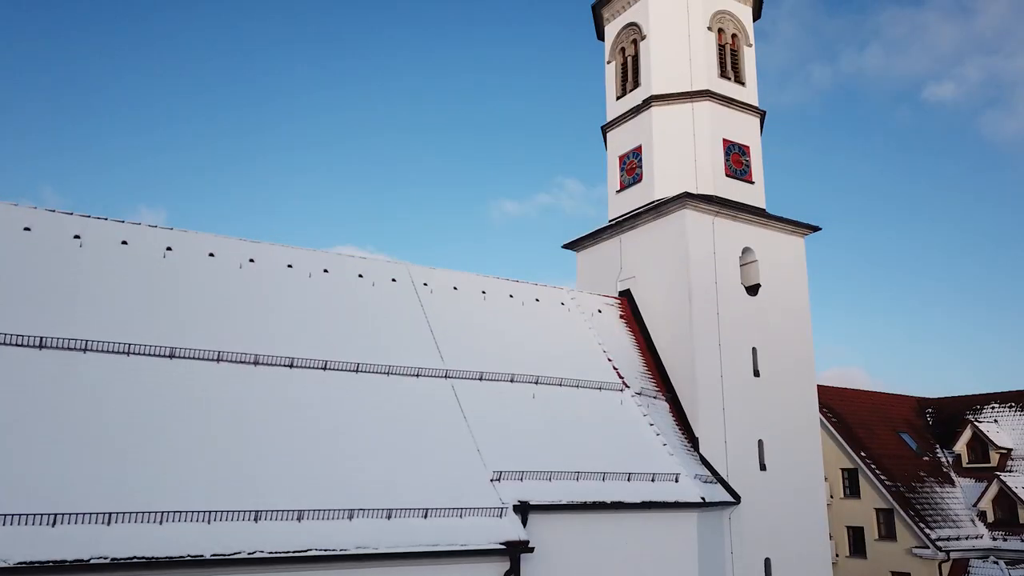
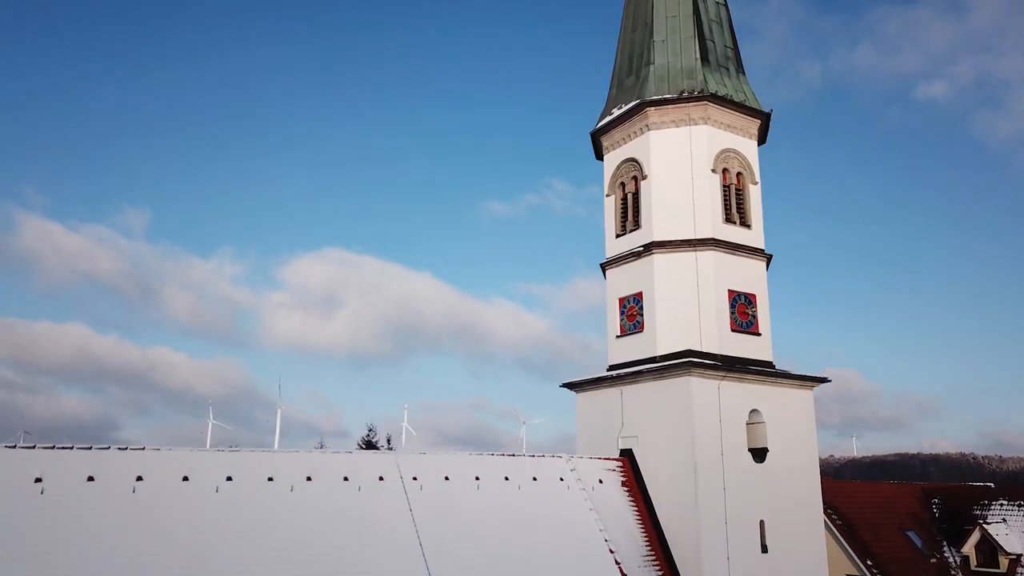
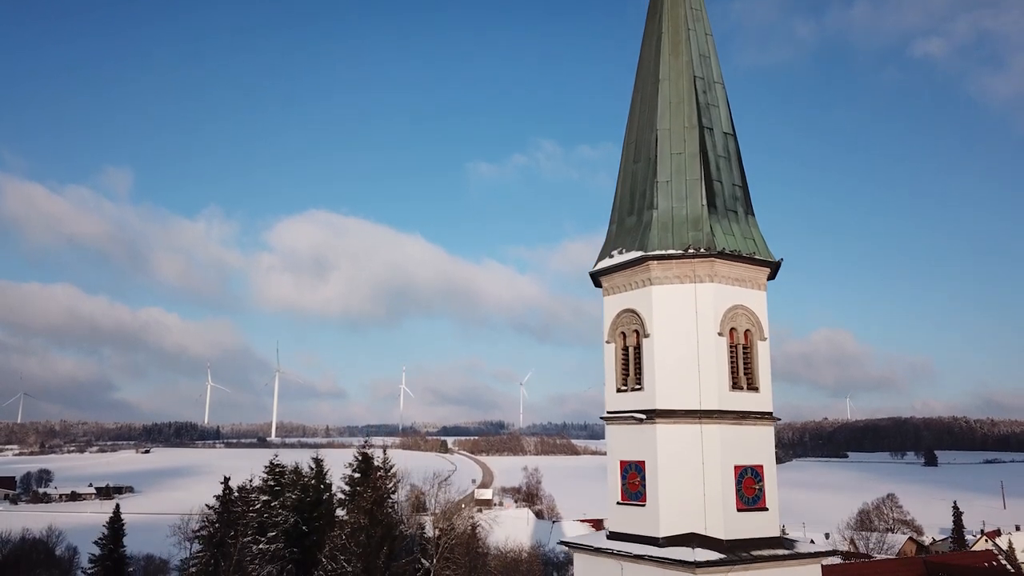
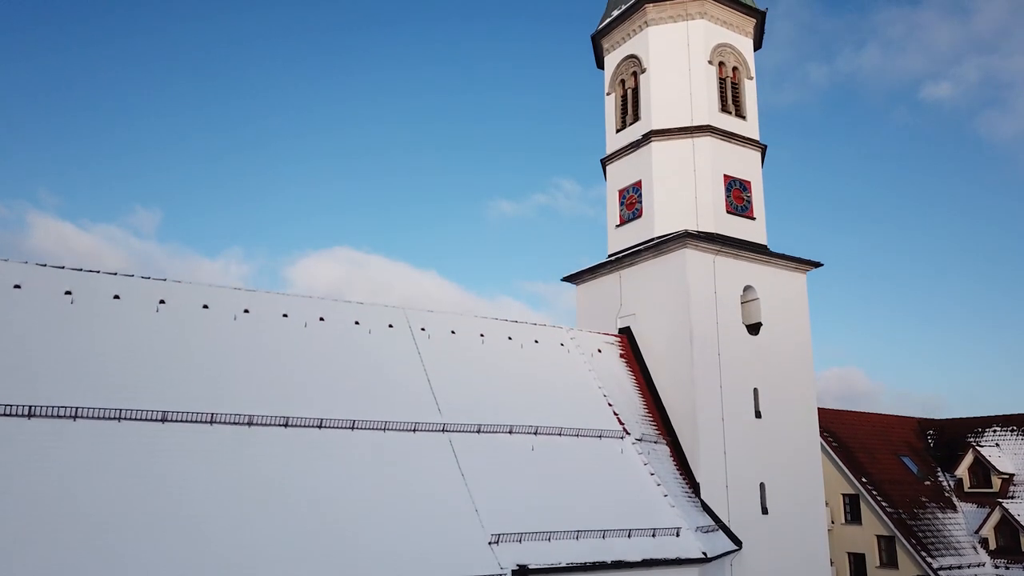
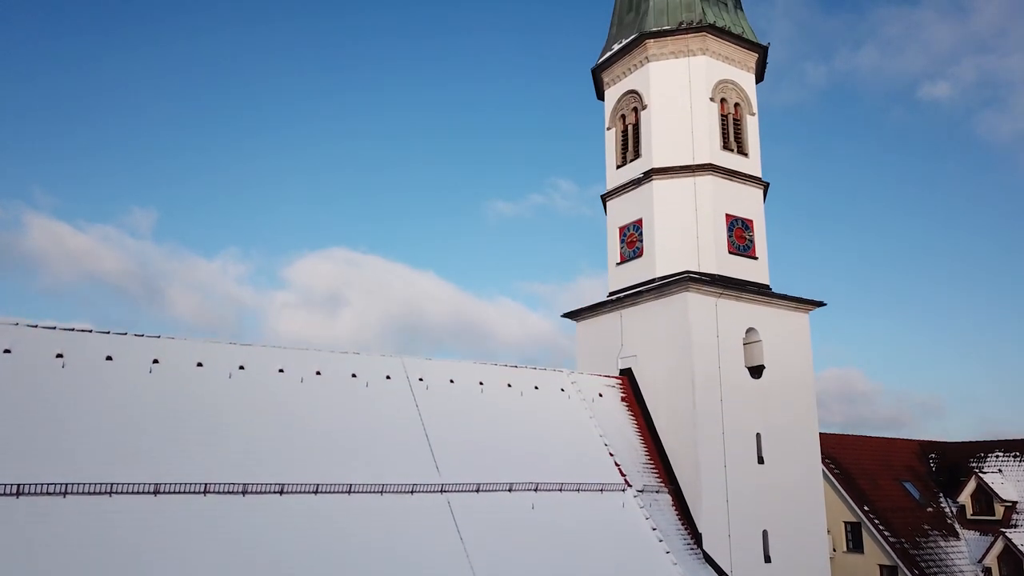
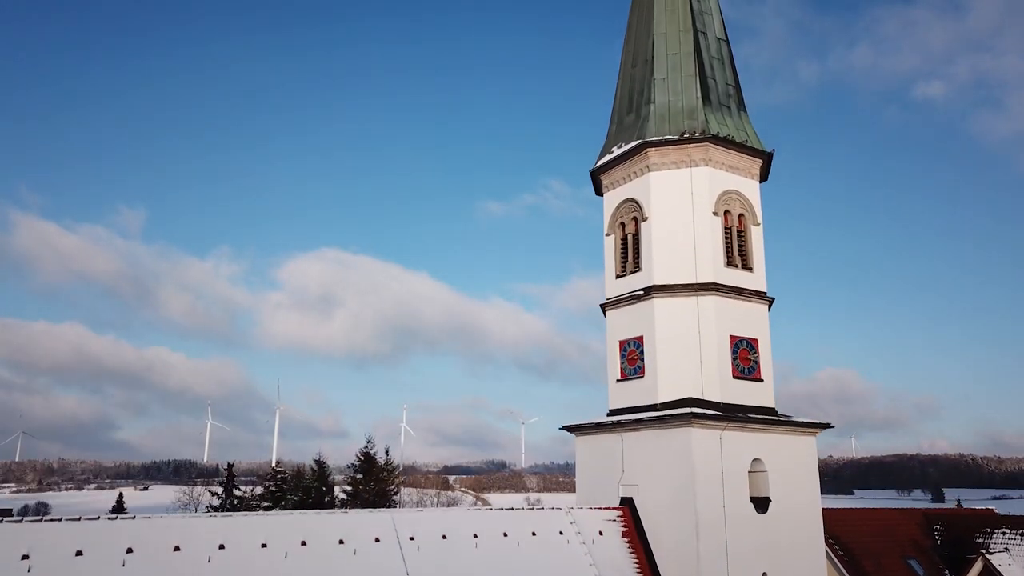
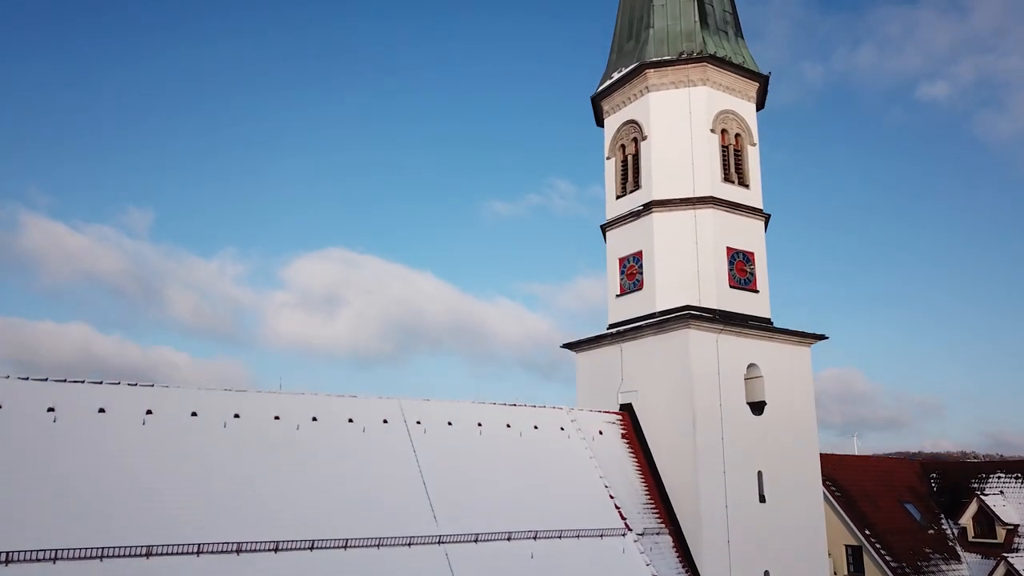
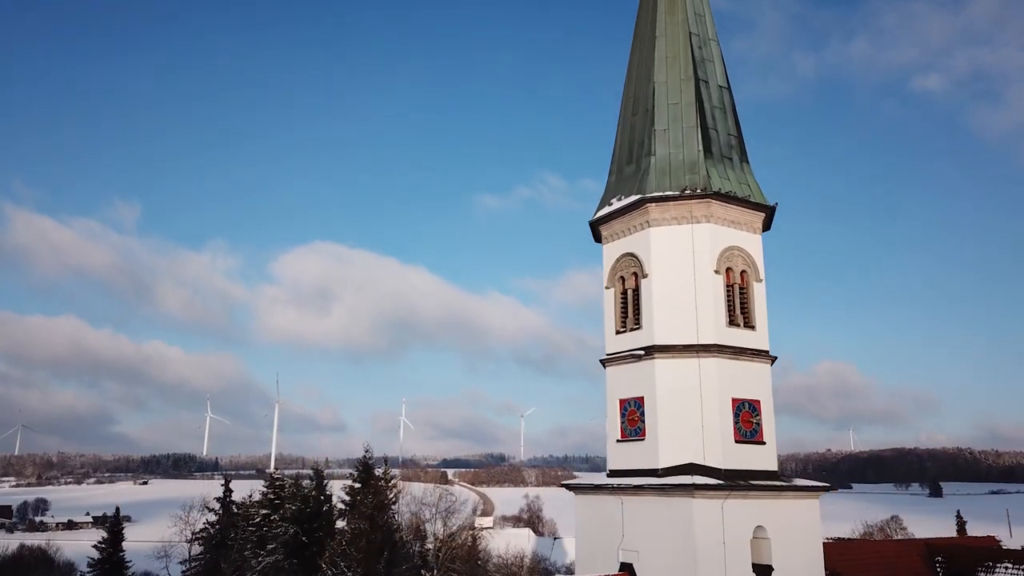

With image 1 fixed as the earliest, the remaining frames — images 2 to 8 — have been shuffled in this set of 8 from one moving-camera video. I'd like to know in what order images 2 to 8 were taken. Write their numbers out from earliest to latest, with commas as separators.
4, 5, 7, 2, 6, 8, 3
